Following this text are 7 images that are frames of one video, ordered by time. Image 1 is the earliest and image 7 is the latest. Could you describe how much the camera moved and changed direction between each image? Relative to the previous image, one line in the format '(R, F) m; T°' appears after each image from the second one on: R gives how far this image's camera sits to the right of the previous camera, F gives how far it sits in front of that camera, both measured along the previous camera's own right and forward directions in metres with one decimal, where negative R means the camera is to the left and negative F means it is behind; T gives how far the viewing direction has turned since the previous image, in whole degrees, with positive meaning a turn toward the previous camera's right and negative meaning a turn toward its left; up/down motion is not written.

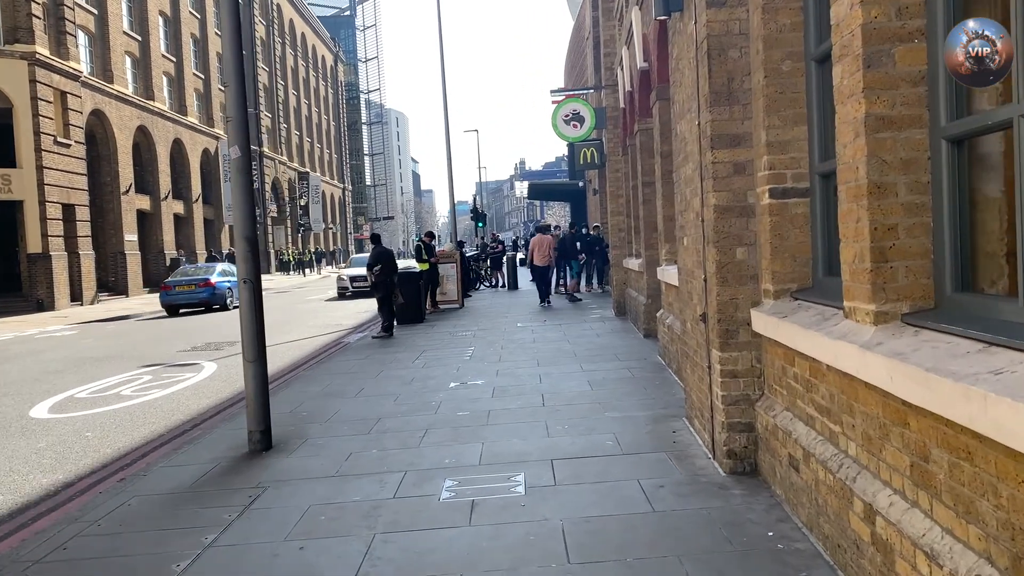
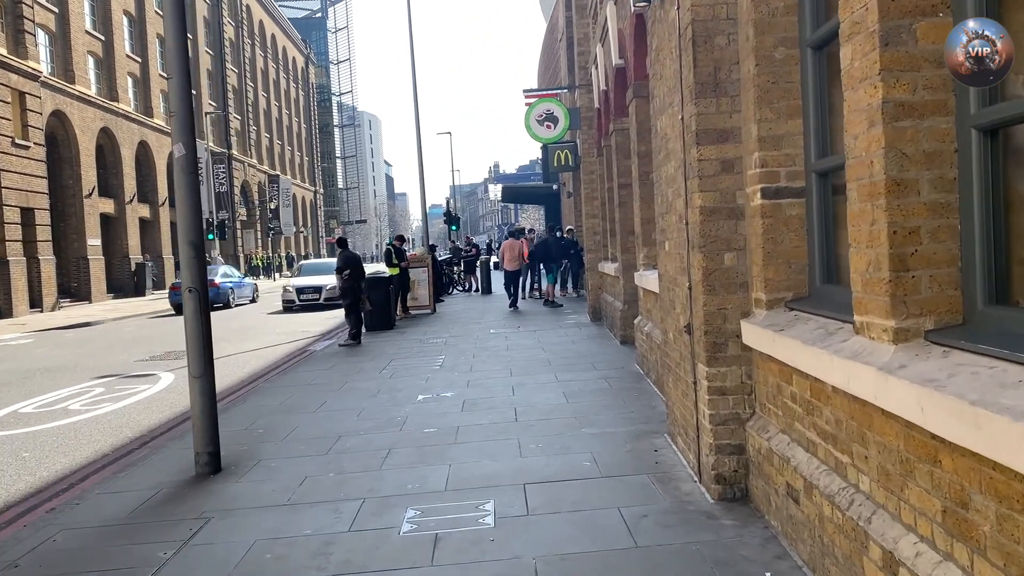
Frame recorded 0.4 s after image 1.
(0.0, +0.5) m; +2°
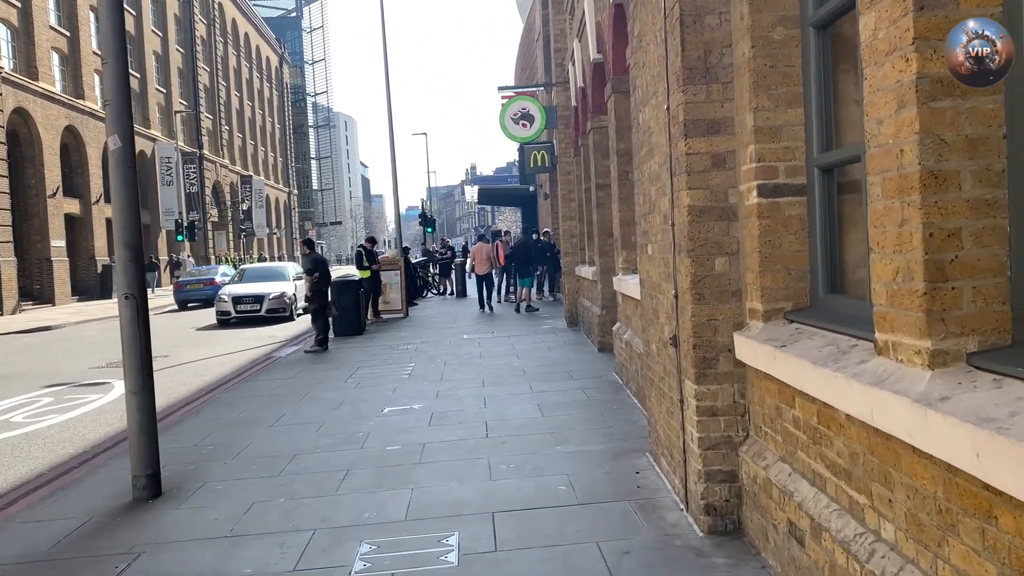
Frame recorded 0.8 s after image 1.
(+0.1, +0.5) m; +2°
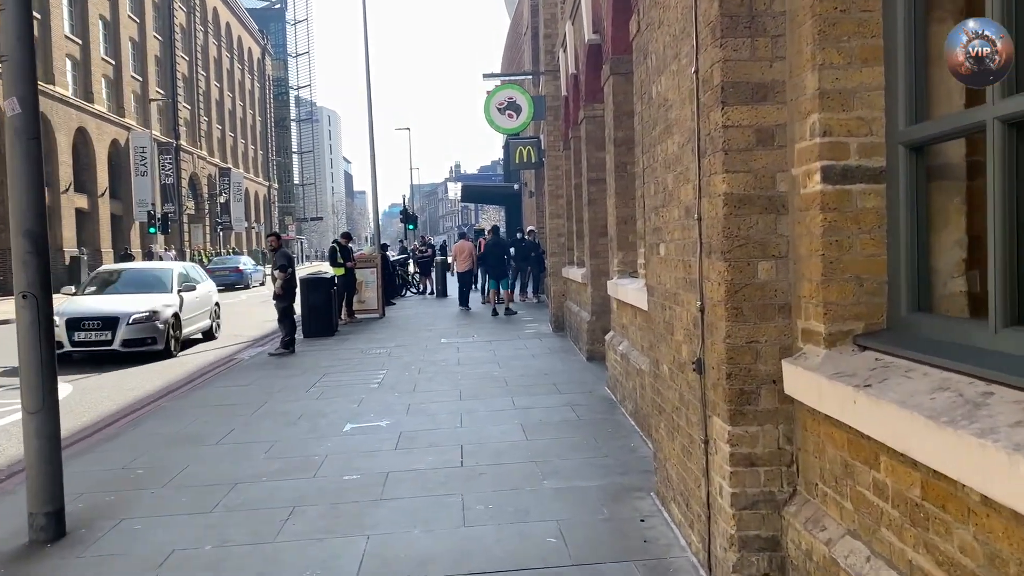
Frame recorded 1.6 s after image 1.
(0.0, +0.9) m; +1°
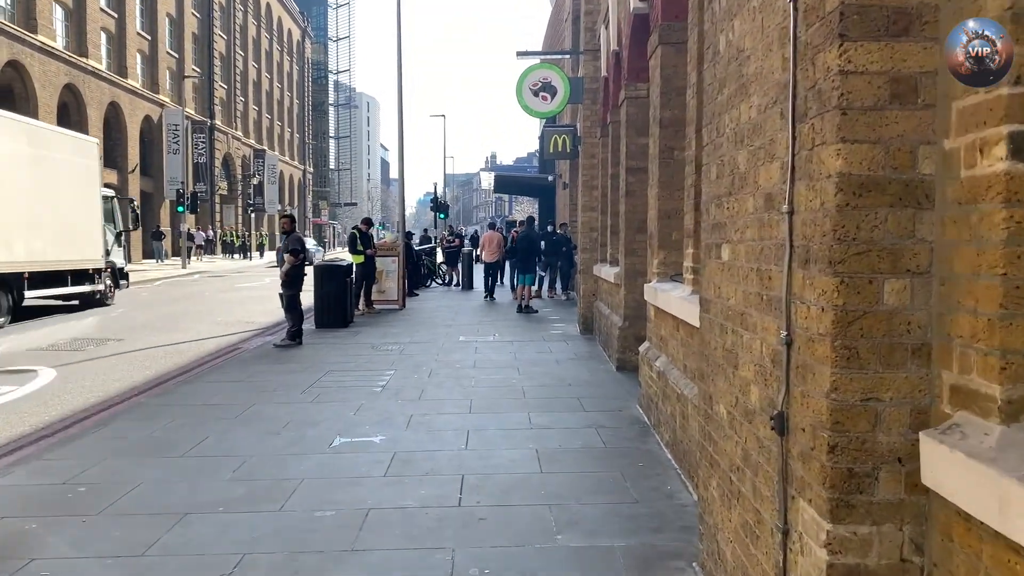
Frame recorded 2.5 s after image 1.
(+0.1, +1.0) m; -2°
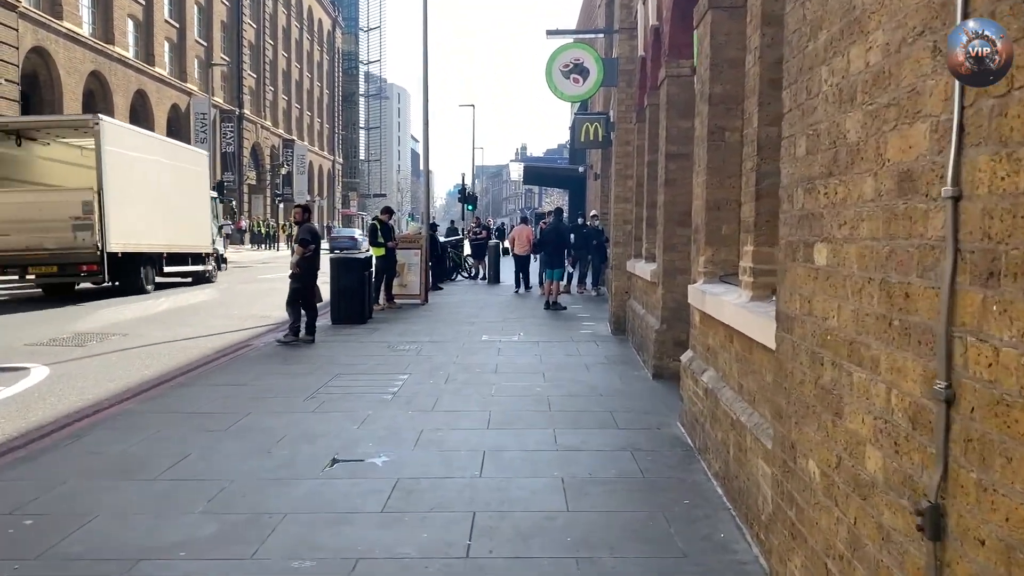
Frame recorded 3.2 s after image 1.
(0.0, +0.8) m; -2°
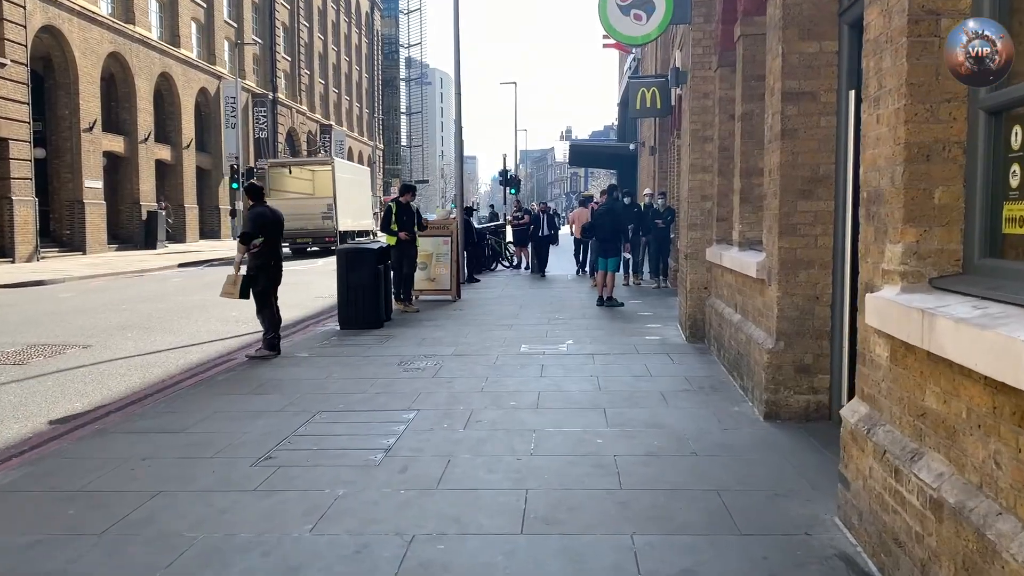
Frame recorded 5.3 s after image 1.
(0.0, +2.5) m; -3°
